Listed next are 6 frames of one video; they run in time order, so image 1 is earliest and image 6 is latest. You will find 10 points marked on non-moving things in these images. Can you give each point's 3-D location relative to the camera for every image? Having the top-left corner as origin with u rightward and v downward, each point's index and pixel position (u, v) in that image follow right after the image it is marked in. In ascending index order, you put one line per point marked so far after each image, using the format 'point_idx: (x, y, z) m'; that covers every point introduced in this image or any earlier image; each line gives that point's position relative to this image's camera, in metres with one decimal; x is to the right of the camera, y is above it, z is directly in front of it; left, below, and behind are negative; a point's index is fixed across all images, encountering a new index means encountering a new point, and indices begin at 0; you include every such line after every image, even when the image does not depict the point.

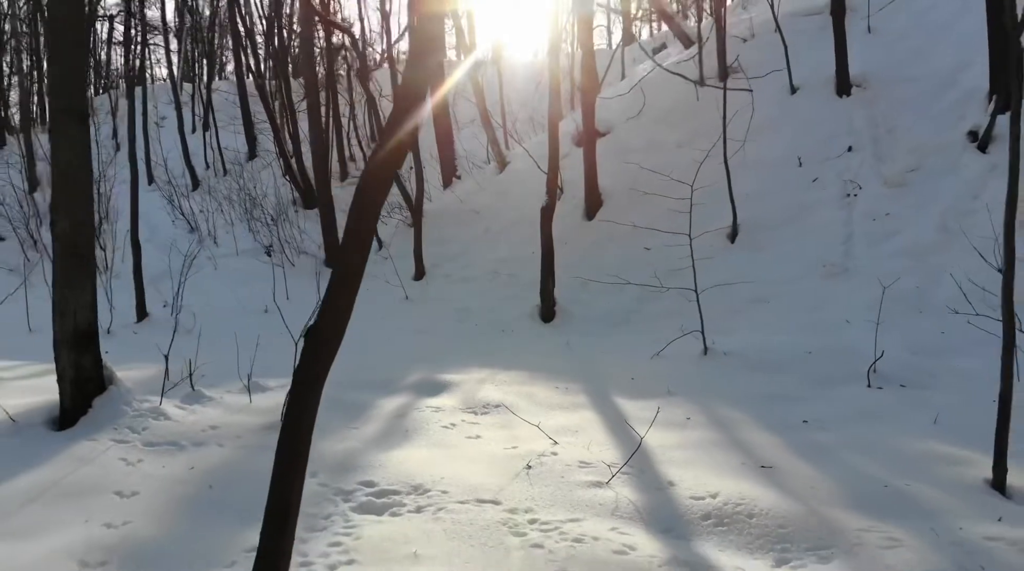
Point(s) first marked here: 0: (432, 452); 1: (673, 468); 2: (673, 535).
0: (-0.3, -0.6, +3.6) m
1: (+0.5, -0.6, +3.3) m
2: (+0.4, -0.7, +2.6) m
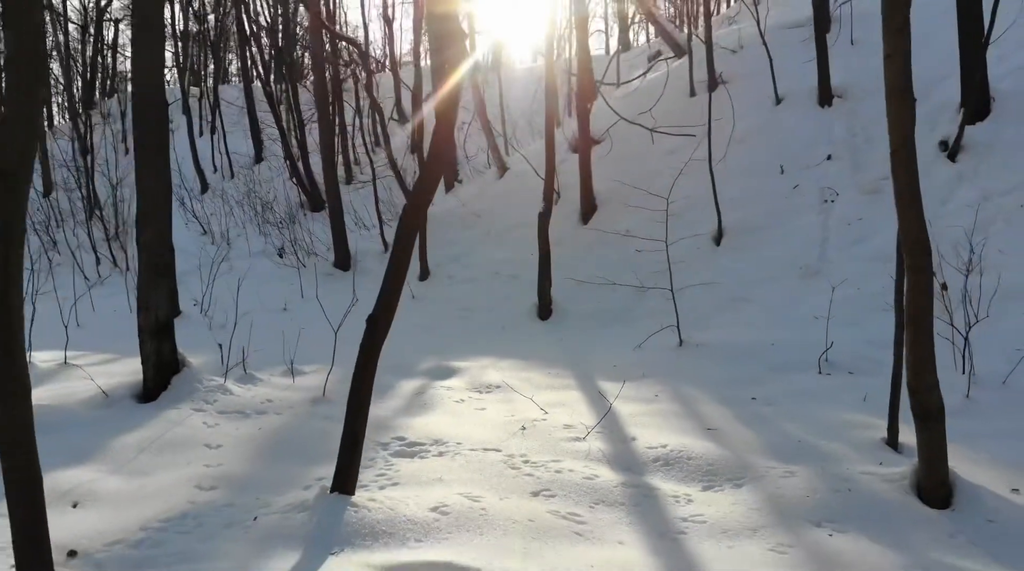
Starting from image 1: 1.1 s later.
0: (-0.3, -0.6, +4.5) m
1: (+0.5, -0.6, +4.2) m
2: (+0.4, -0.7, +3.6) m
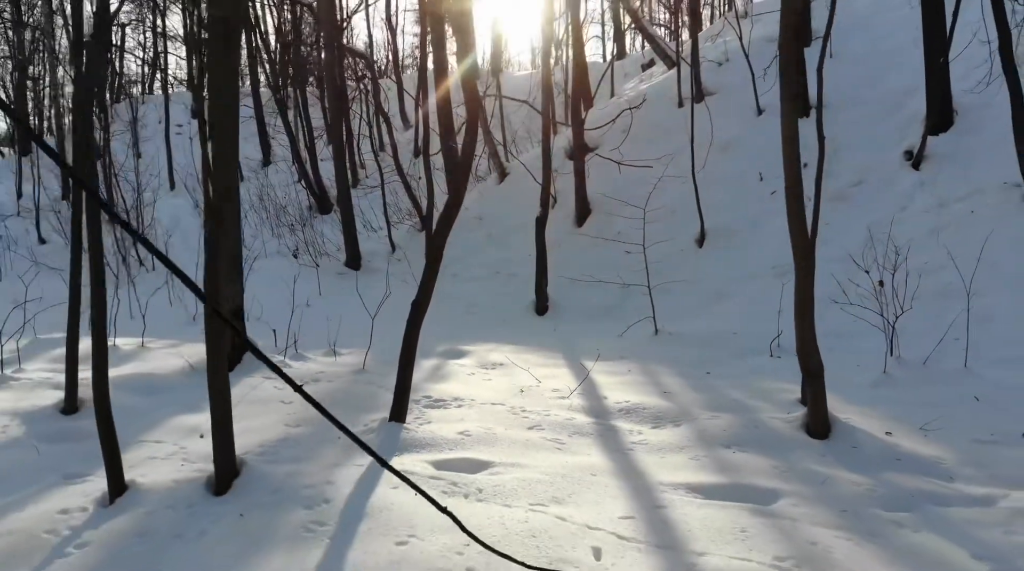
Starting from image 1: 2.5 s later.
0: (-0.3, -0.6, +5.8) m
1: (+0.5, -0.6, +5.5) m
2: (+0.4, -0.6, +4.8) m
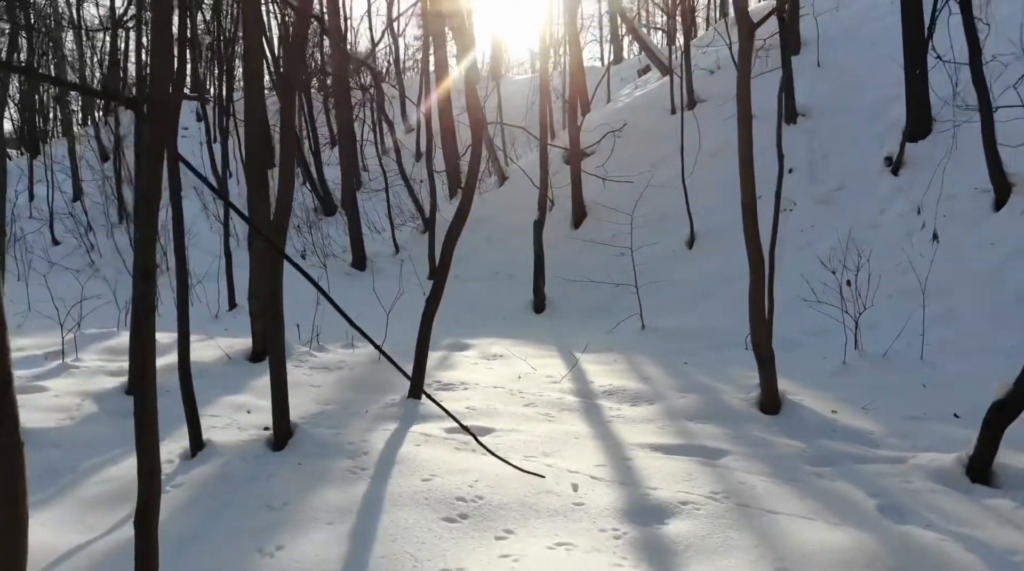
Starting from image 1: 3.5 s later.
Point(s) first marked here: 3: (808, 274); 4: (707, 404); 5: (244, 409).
0: (-0.3, -0.6, +6.6) m
1: (+0.5, -0.6, +6.3) m
2: (+0.4, -0.6, +5.7) m
3: (+3.0, +0.1, +9.9) m
4: (+1.1, -0.6, +5.4) m
5: (-1.4, -0.6, +5.2) m
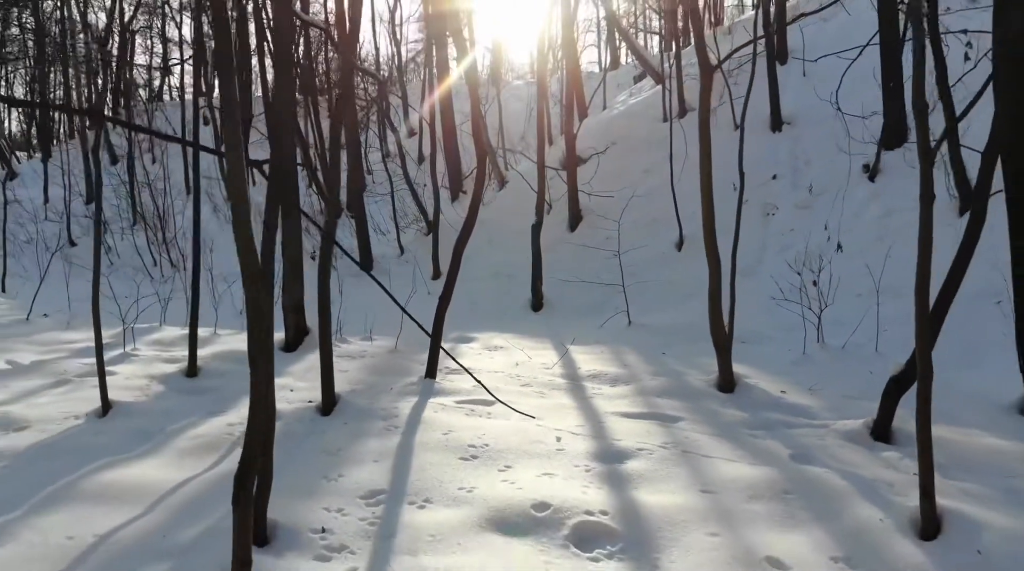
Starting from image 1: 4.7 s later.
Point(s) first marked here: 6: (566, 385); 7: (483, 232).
0: (-0.3, -0.6, +7.7) m
1: (+0.5, -0.6, +7.4) m
2: (+0.4, -0.6, +6.7) m
3: (+3.0, +0.1, +11.0) m
4: (+1.1, -0.6, +6.5) m
5: (-1.4, -0.6, +6.2) m
6: (+0.3, -0.6, +6.3) m
7: (-0.4, +0.7, +14.1) m
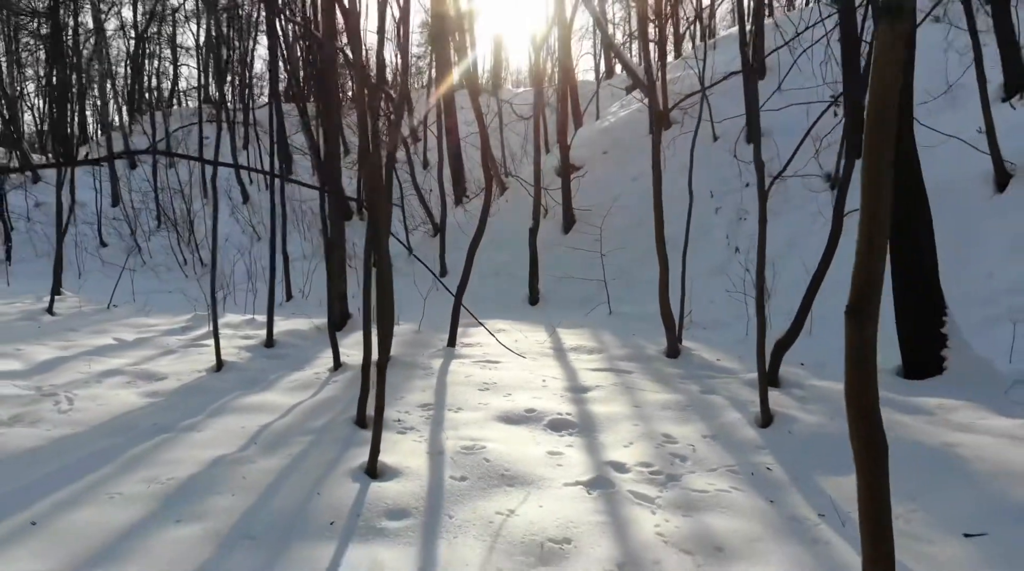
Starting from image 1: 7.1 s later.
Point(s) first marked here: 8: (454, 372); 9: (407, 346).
0: (-0.3, -0.5, +9.8) m
1: (+0.5, -0.5, +9.5) m
2: (+0.4, -0.6, +8.8) m
3: (+3.0, +0.2, +13.1) m
4: (+1.1, -0.6, +8.6) m
5: (-1.4, -0.6, +8.4) m
6: (+0.3, -0.6, +8.4) m
7: (-0.4, +0.8, +16.2) m
8: (-0.4, -0.6, +6.8) m
9: (-1.0, -0.6, +8.8) m
